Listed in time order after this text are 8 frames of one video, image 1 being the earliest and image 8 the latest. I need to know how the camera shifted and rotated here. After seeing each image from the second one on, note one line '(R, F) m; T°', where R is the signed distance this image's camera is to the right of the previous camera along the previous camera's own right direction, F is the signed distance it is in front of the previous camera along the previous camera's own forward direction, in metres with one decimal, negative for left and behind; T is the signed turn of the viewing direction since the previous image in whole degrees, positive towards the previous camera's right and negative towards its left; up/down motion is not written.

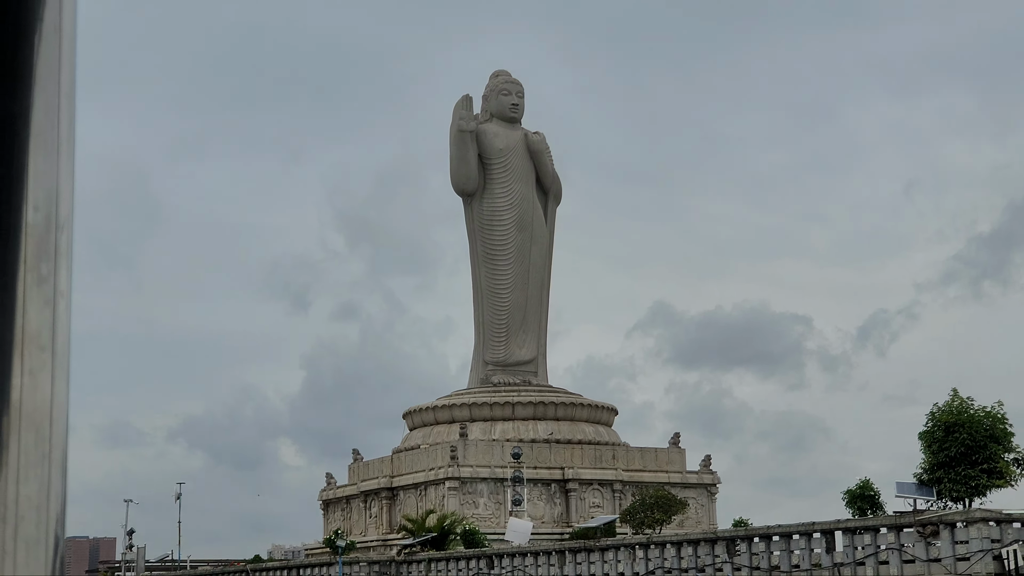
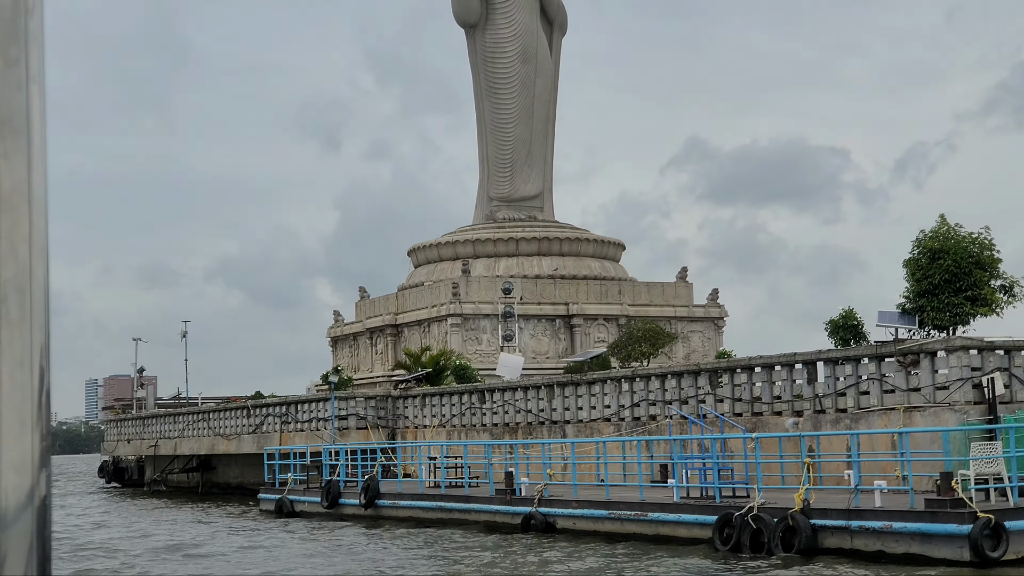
(+1.0, +0.7) m; -2°
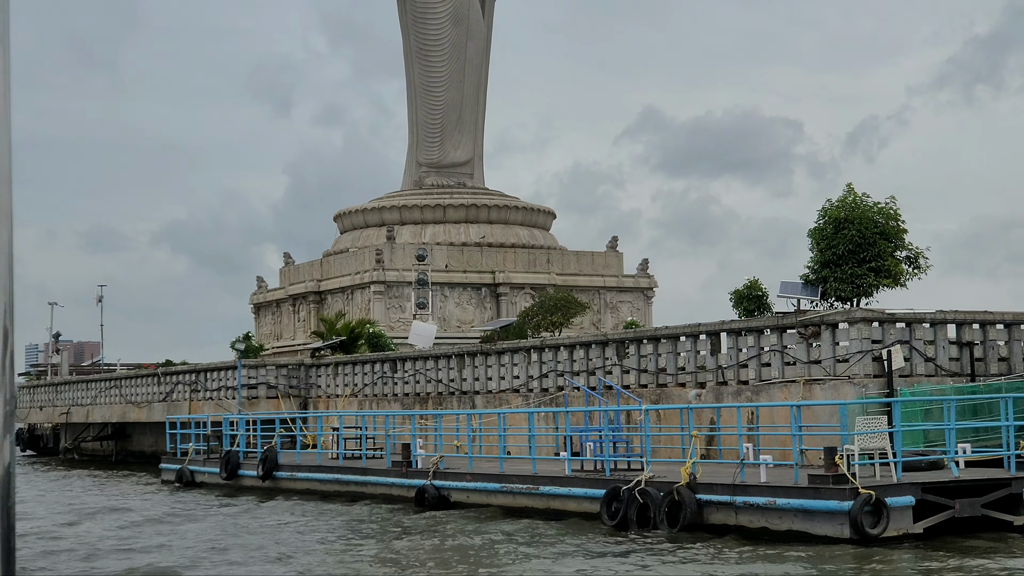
(+0.9, +0.6) m; +2°
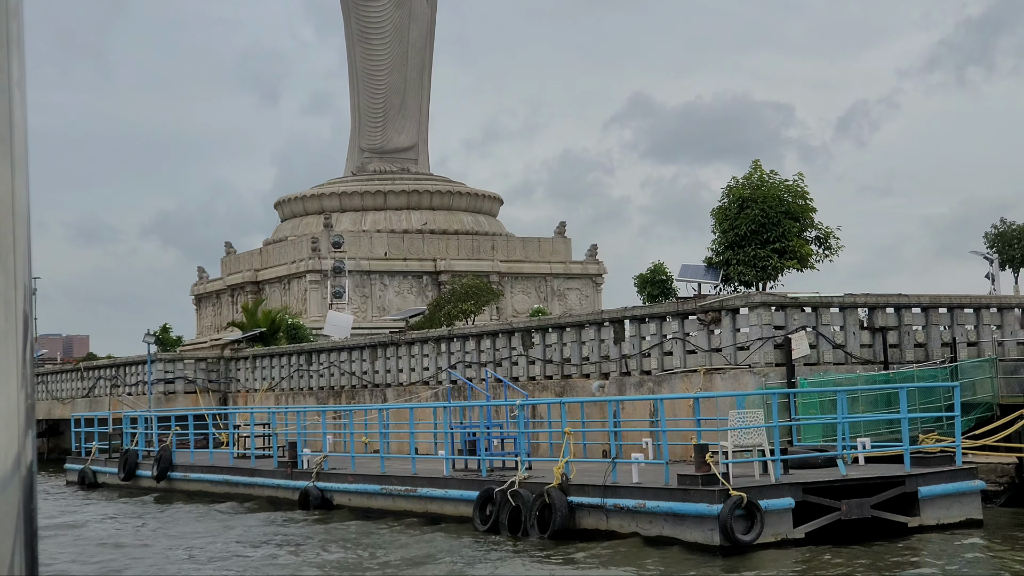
(+1.5, +1.2) m; 0°
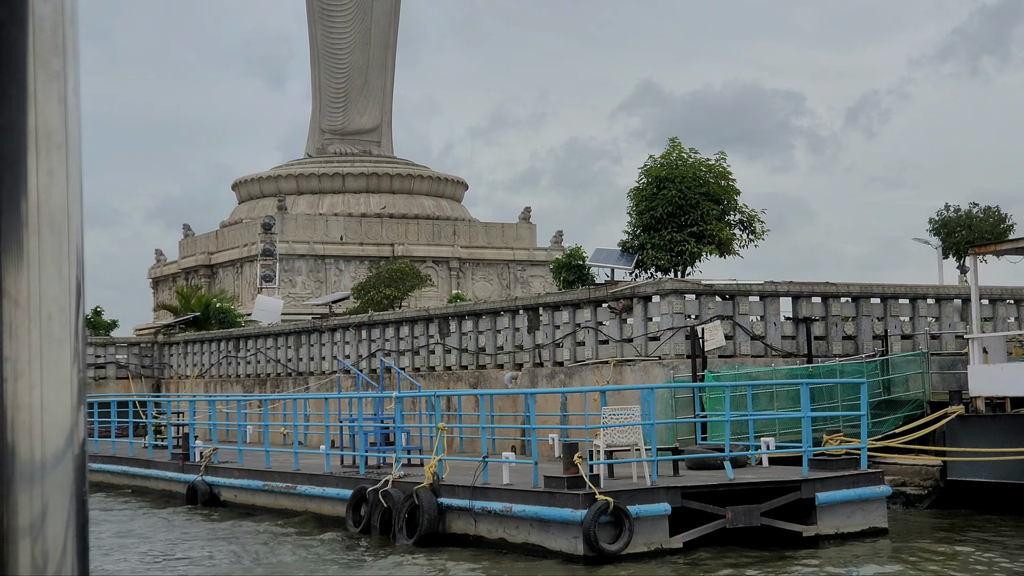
(+1.4, +1.1) m; 0°
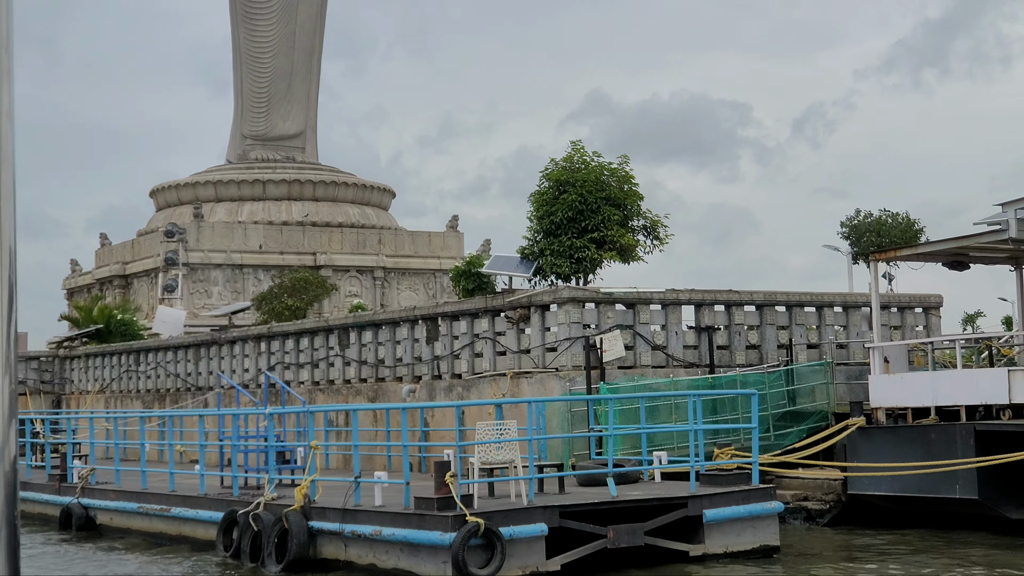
(+0.7, +0.6) m; +2°
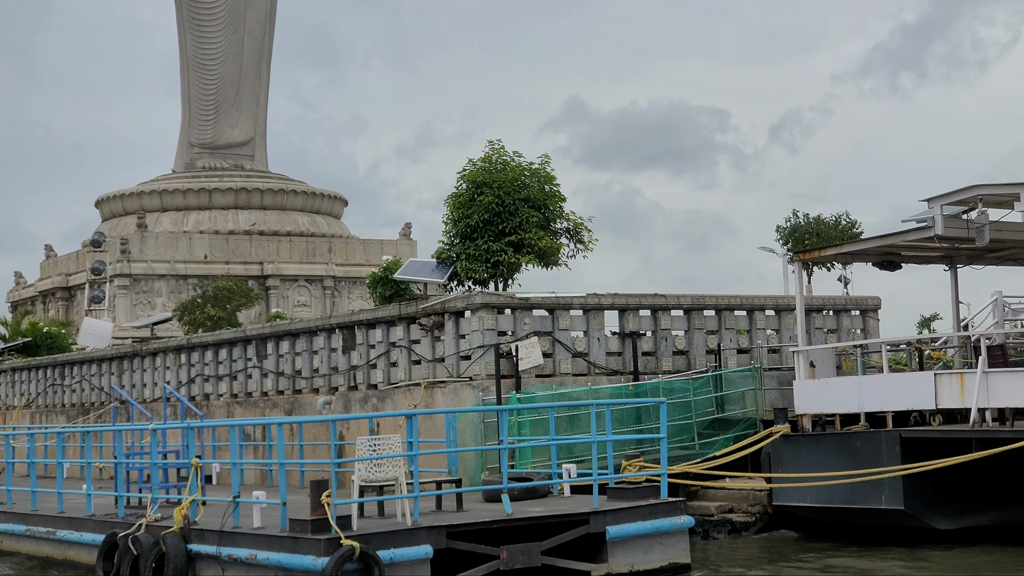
(+0.8, +0.7) m; +1°
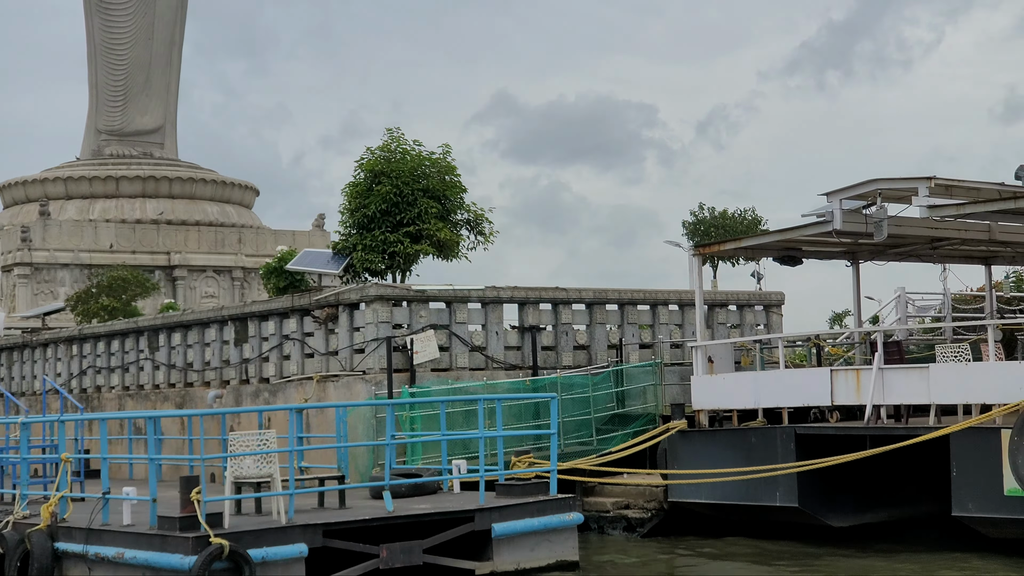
(+0.3, +0.3) m; +3°
